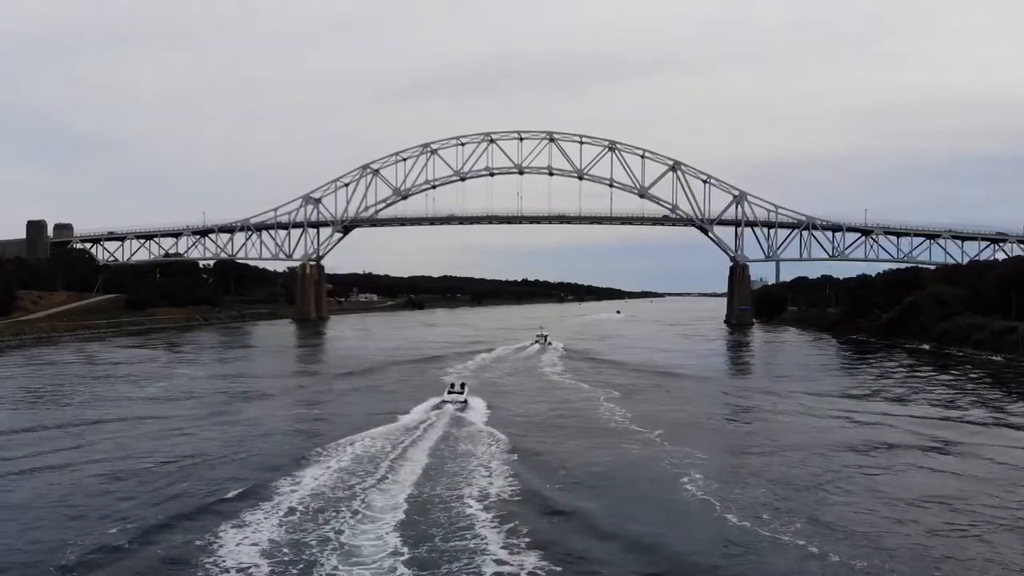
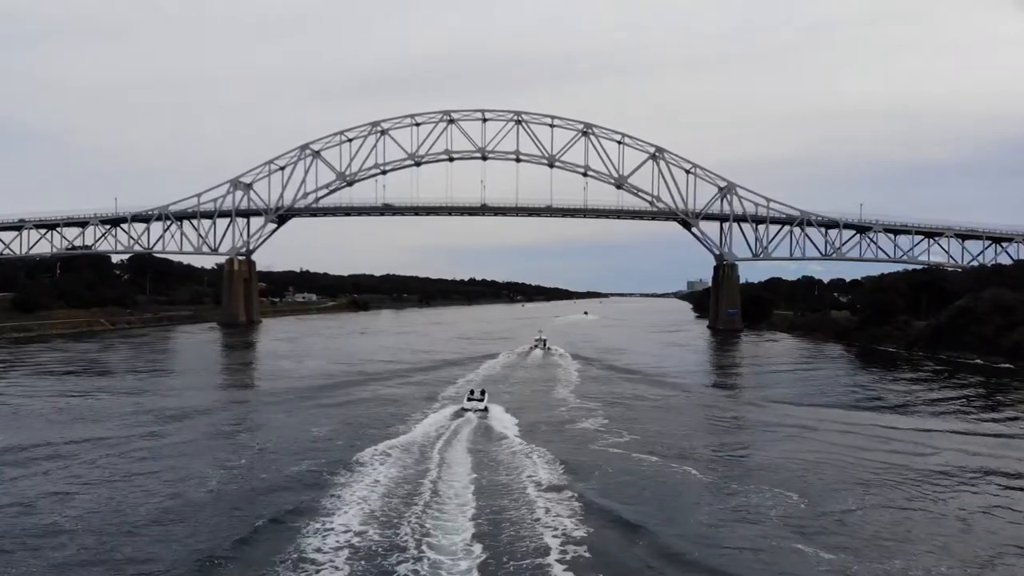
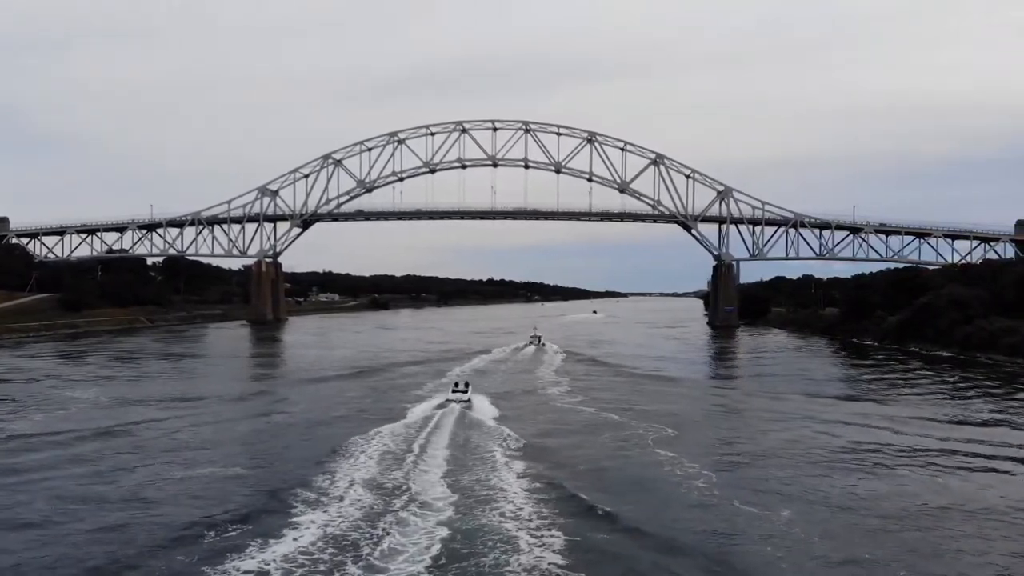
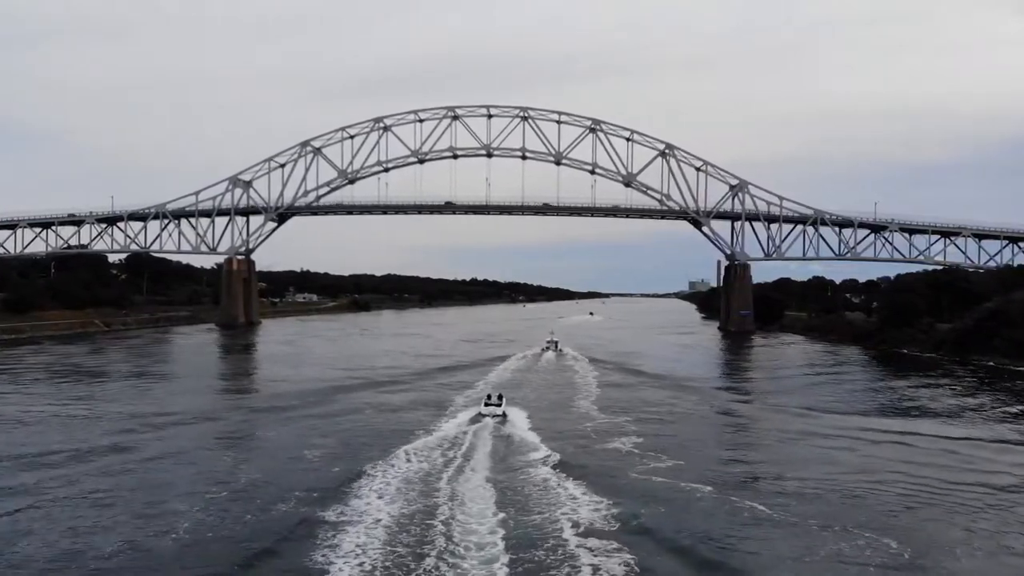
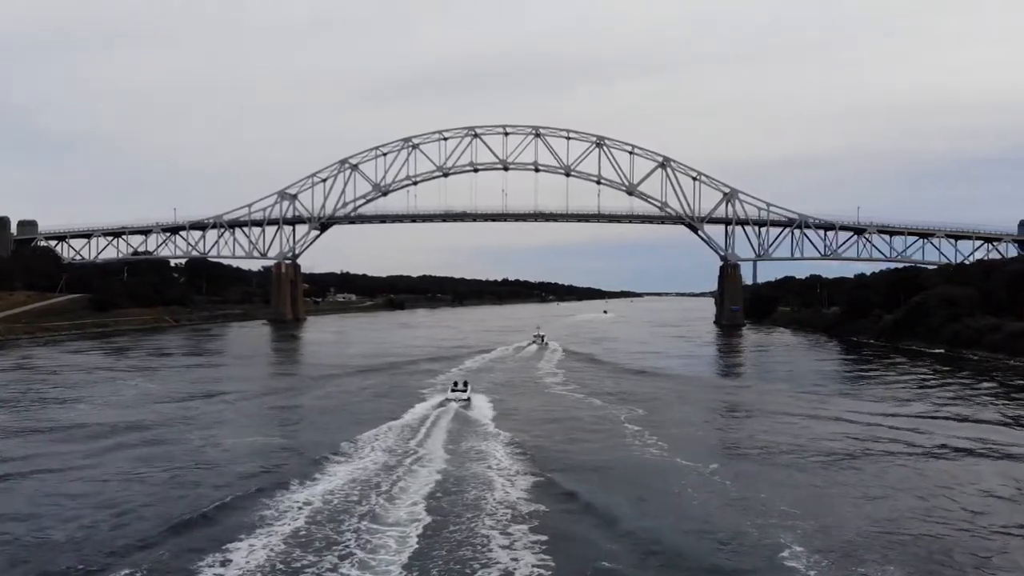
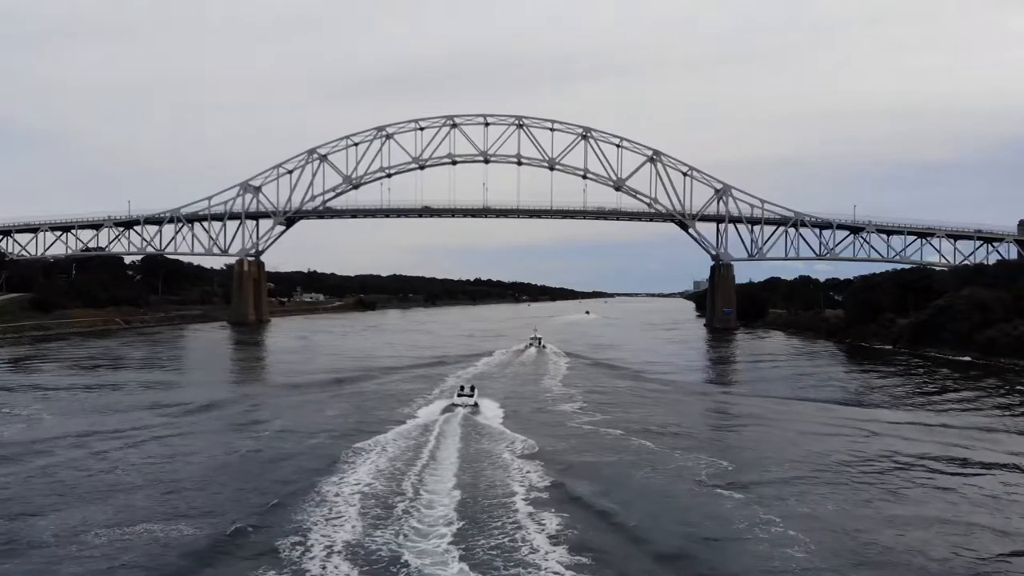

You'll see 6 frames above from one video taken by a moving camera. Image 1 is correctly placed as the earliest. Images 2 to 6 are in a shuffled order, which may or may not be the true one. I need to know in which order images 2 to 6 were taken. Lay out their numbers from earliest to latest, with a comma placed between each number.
5, 3, 6, 2, 4
